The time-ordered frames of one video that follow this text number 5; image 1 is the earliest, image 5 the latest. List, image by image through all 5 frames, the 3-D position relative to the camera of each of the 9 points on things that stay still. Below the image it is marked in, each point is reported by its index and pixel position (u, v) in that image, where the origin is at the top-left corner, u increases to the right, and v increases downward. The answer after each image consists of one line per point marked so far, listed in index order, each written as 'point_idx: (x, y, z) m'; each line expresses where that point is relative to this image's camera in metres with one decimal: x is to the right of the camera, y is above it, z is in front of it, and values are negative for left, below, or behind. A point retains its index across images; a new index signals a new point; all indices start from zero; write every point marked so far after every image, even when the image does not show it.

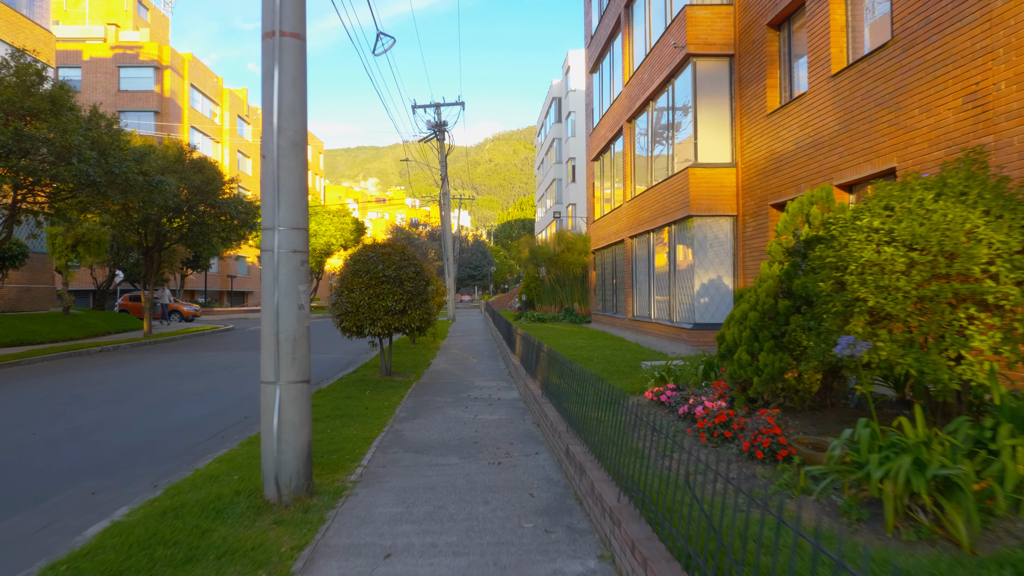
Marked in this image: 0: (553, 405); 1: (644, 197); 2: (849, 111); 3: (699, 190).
0: (+0.4, -1.2, +8.0) m
1: (+2.7, +1.9, +16.1) m
2: (+3.9, +2.1, +9.0) m
3: (+3.1, +1.6, +12.8) m
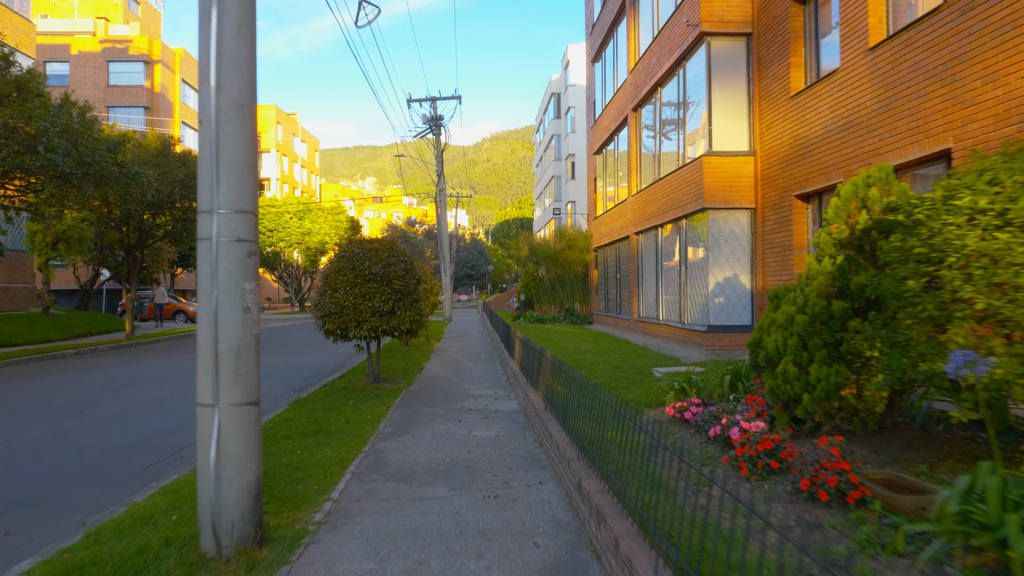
0: (+0.4, -1.2, +7.0) m
1: (+2.7, +1.9, +15.1) m
2: (+3.9, +2.1, +8.0) m
3: (+3.1, +1.6, +11.8) m
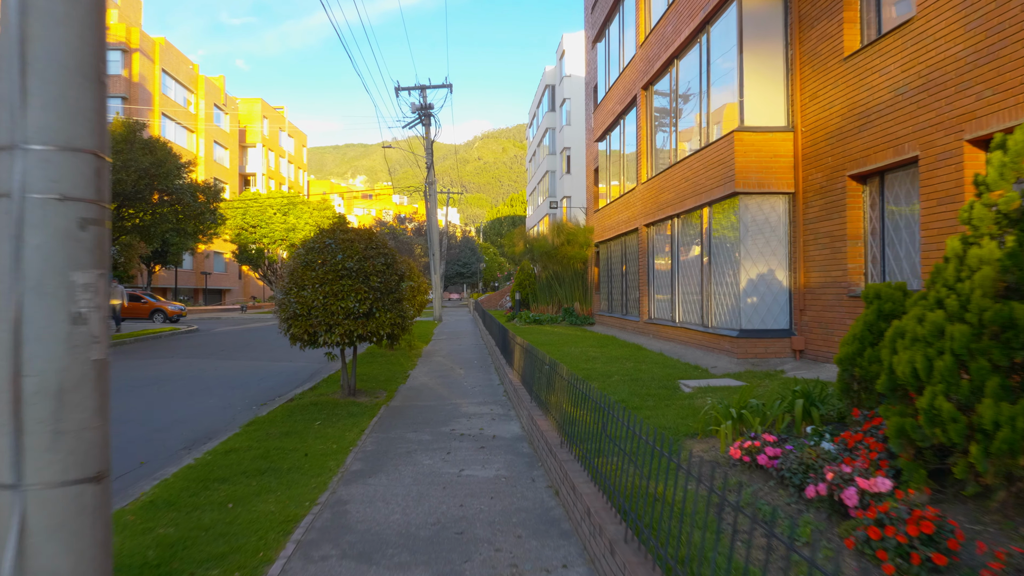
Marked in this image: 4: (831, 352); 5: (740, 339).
0: (+0.4, -1.2, +5.3) m
1: (+2.7, +1.9, +13.4) m
2: (+3.9, +2.1, +6.3) m
3: (+3.0, +1.6, +10.1) m
4: (+3.7, -0.8, +9.2) m
5: (+2.9, -0.7, +10.0) m
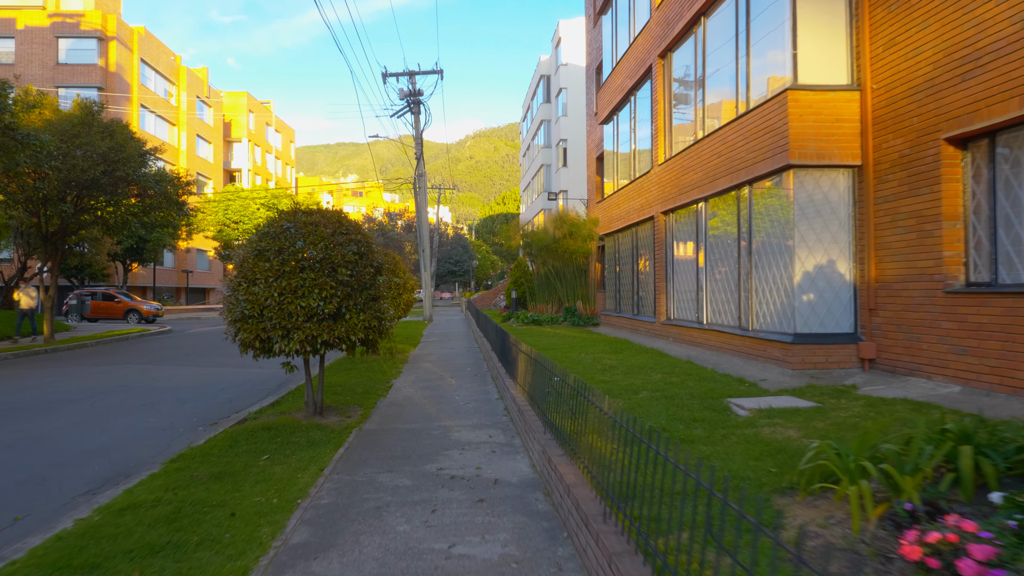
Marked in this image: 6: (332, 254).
0: (+0.5, -1.1, +3.4) m
1: (+2.7, +2.0, +11.5) m
2: (+4.0, +2.1, +4.5) m
3: (+3.1, +1.7, +8.2) m
4: (+3.8, -0.7, +7.3) m
5: (+3.0, -0.6, +8.2) m
6: (-1.8, +0.4, +8.0) m
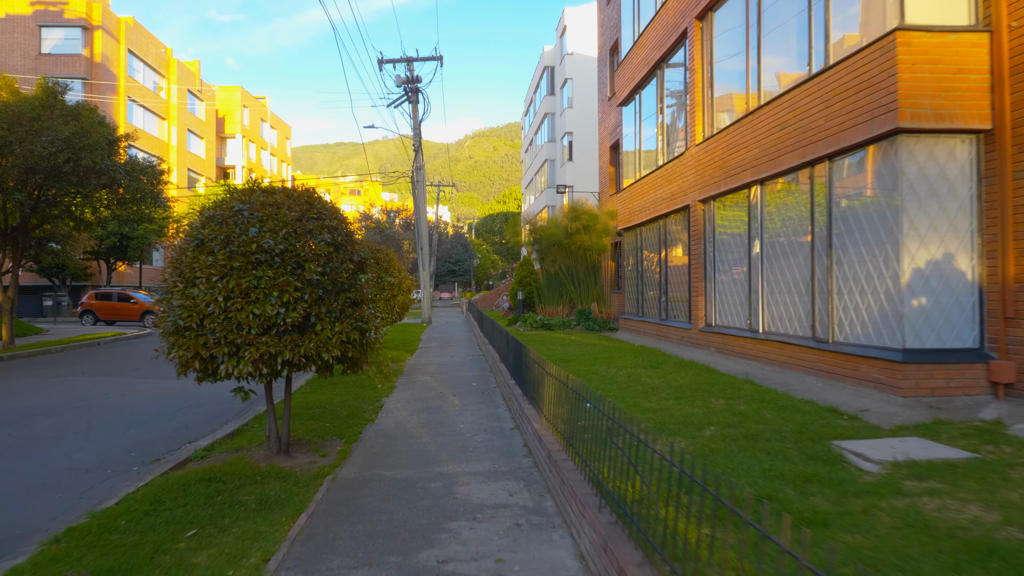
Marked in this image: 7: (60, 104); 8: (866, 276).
0: (+0.7, -1.1, +1.5) m
1: (+2.8, +2.0, +9.6) m
2: (+4.2, +2.1, +2.6) m
3: (+3.3, +1.7, +6.3) m
4: (+4.0, -0.7, +5.4) m
5: (+3.2, -0.6, +6.2) m
6: (-1.7, +0.3, +6.1) m
7: (-10.9, +4.4, +18.8) m
8: (+3.2, +0.1, +7.0) m
